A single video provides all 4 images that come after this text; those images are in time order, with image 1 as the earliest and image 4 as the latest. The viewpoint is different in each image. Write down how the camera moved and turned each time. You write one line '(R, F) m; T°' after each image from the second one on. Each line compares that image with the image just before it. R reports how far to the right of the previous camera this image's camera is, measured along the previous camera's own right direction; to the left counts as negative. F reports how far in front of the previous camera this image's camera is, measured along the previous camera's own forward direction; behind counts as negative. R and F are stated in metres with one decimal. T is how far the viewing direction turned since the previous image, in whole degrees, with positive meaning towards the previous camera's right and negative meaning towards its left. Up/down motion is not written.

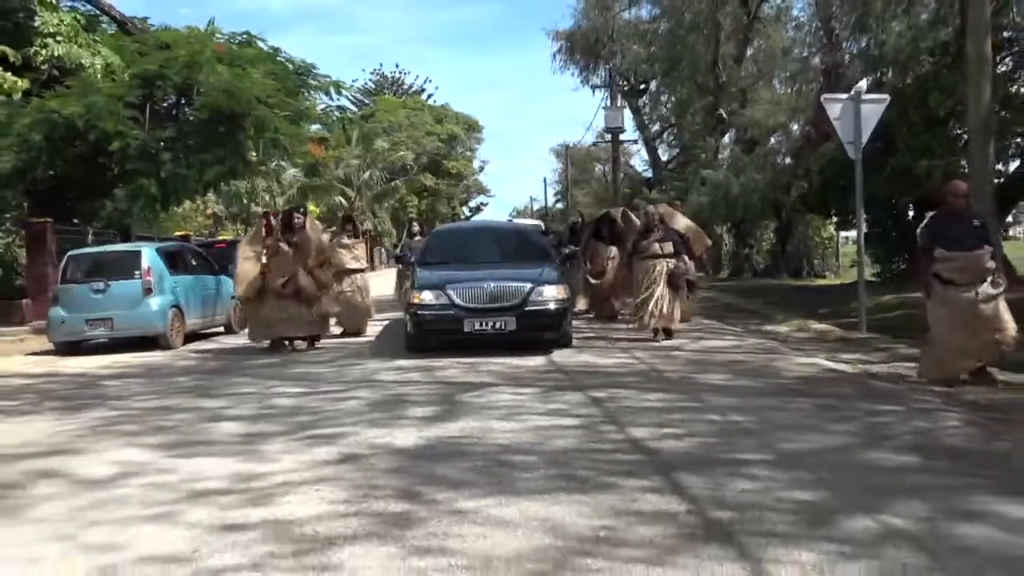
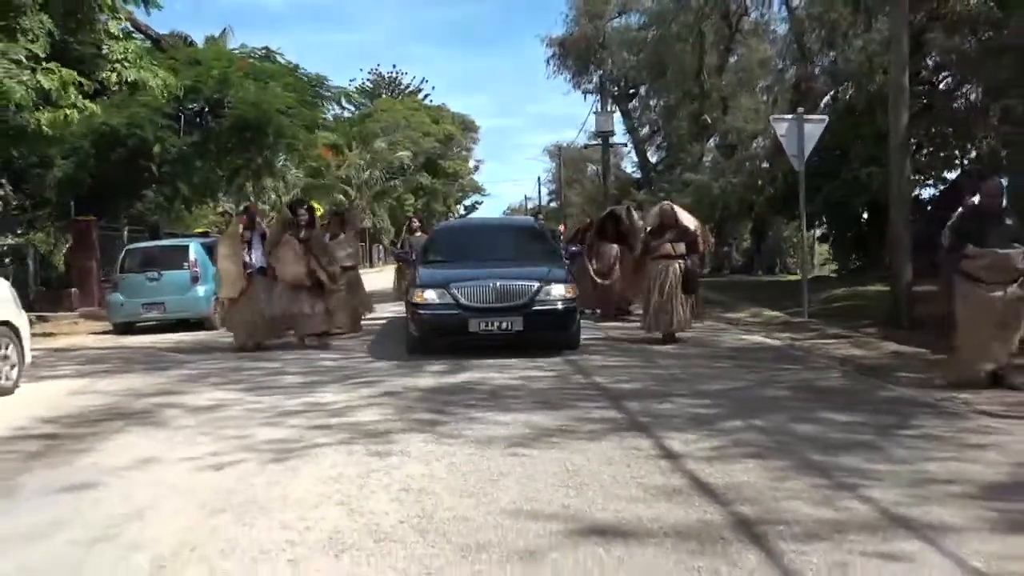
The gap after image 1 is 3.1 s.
(0.0, -2.7) m; 0°
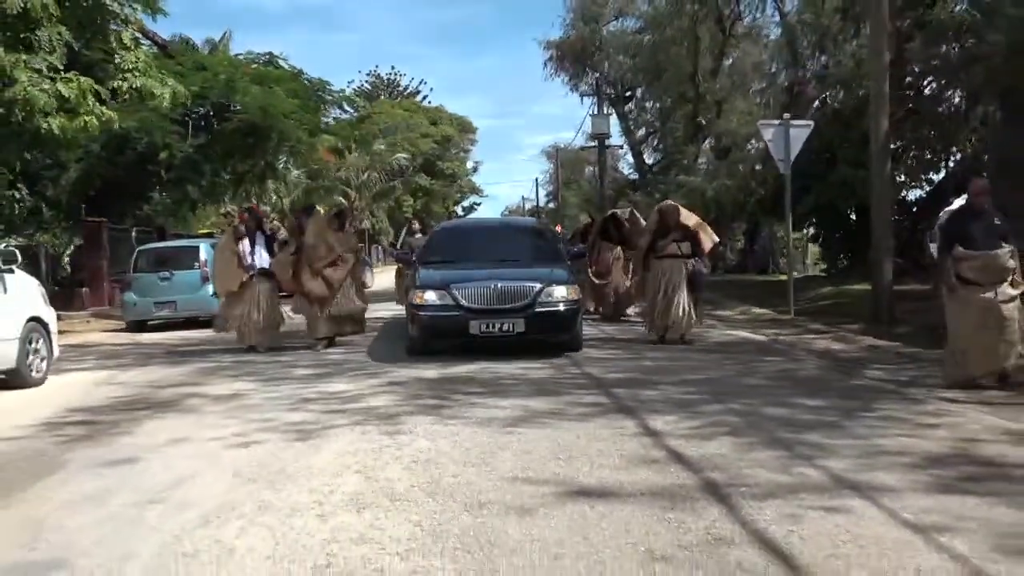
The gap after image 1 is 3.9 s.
(0.0, -0.8) m; 0°
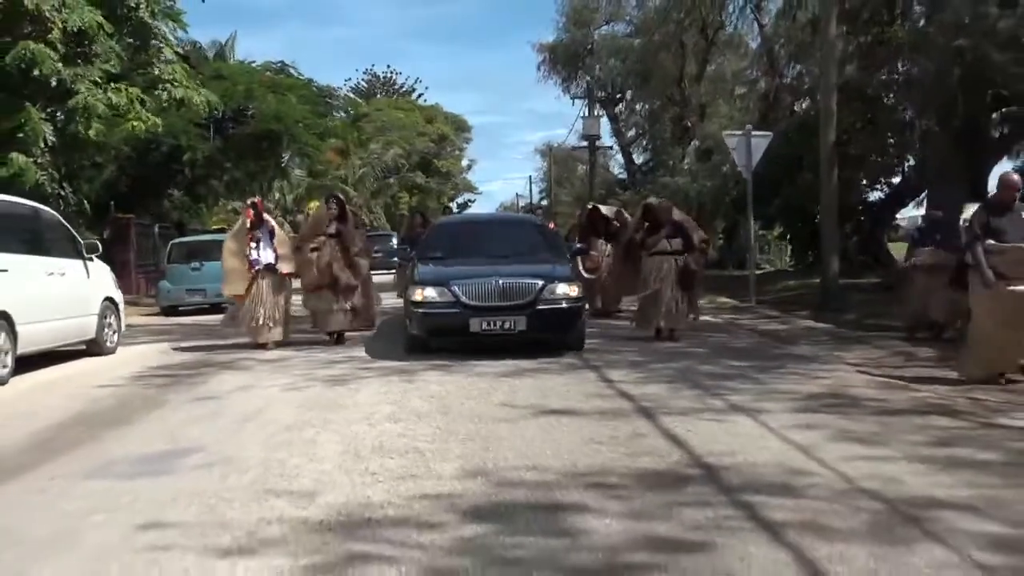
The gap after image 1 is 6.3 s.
(0.0, -2.4) m; 0°
